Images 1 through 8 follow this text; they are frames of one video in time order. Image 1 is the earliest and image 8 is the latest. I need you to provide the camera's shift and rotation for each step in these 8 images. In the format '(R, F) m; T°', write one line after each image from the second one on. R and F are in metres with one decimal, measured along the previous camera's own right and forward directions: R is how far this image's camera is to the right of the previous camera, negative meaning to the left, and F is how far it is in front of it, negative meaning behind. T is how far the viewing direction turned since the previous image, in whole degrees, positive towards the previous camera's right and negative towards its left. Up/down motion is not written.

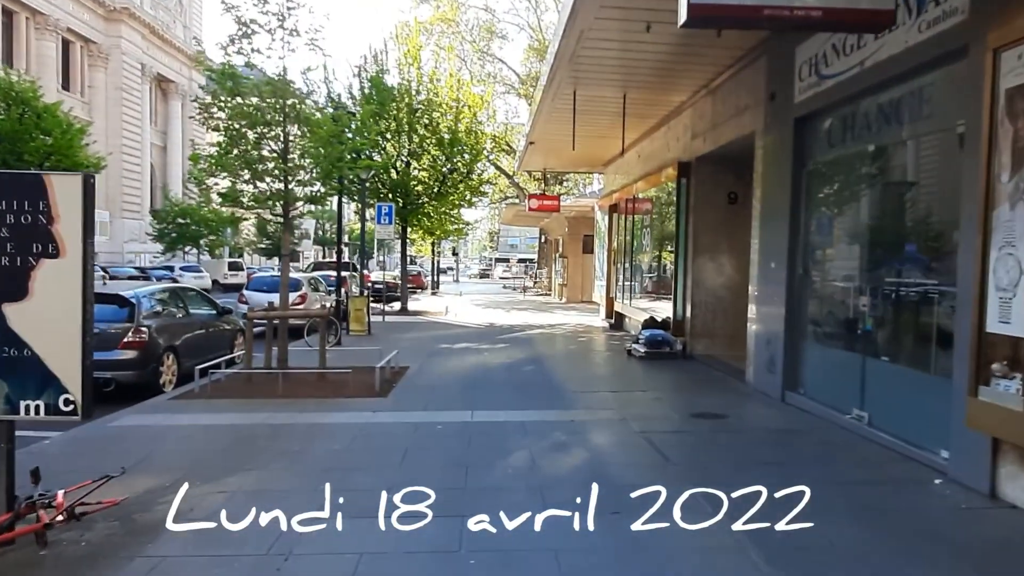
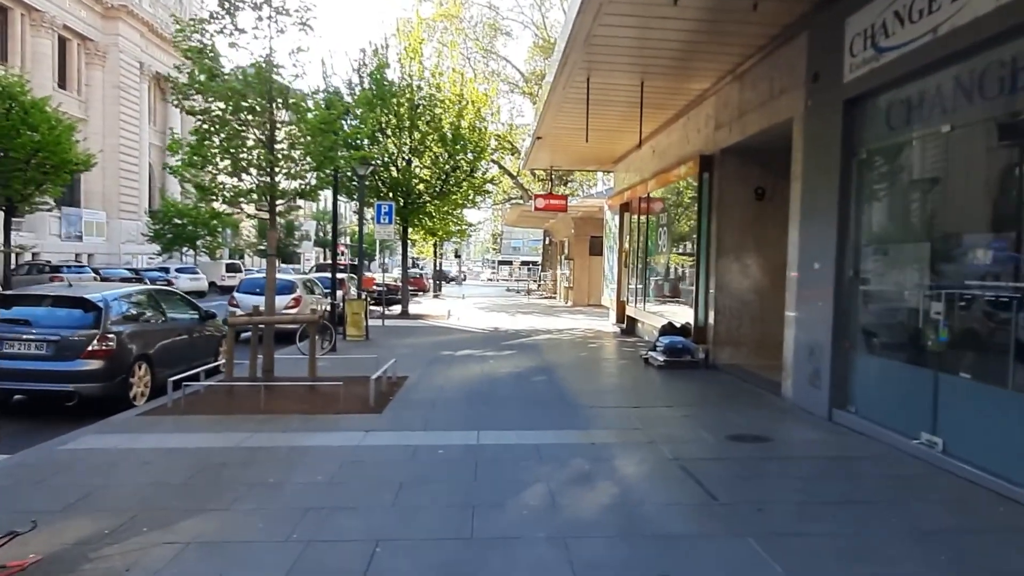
(-0.1, +1.1) m; 0°
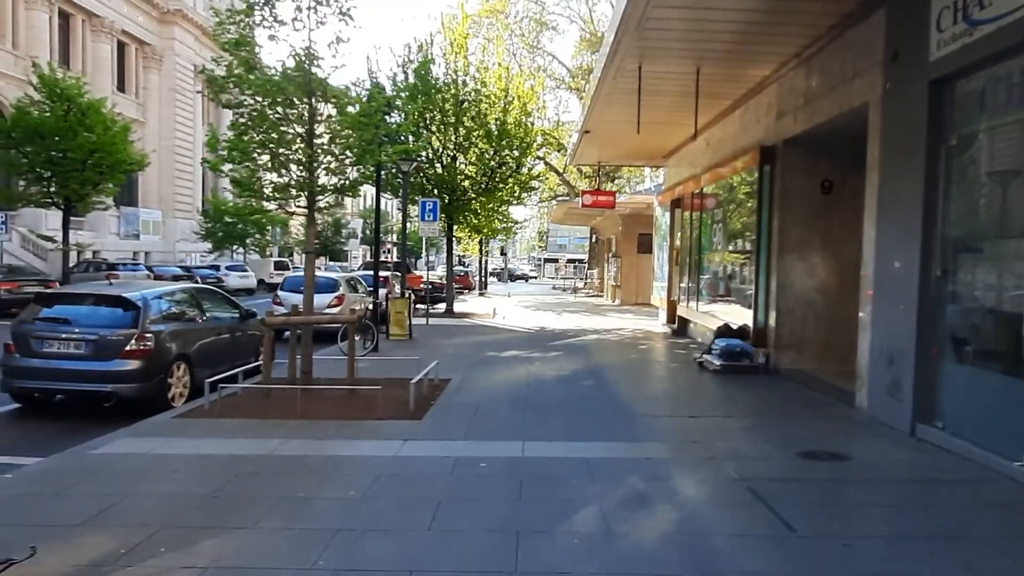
(0.0, +0.5) m; -4°
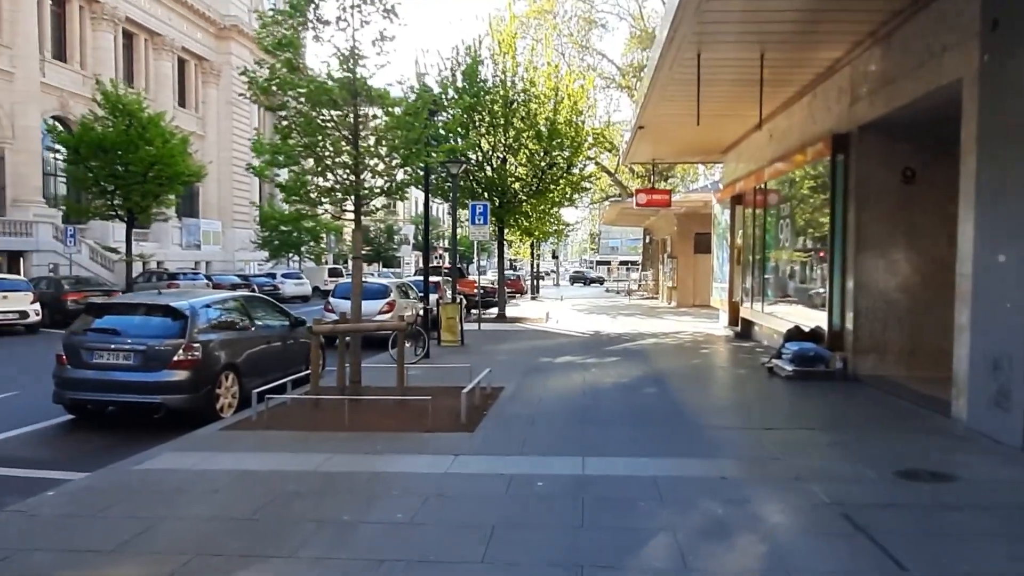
(0.0, +0.5) m; -4°
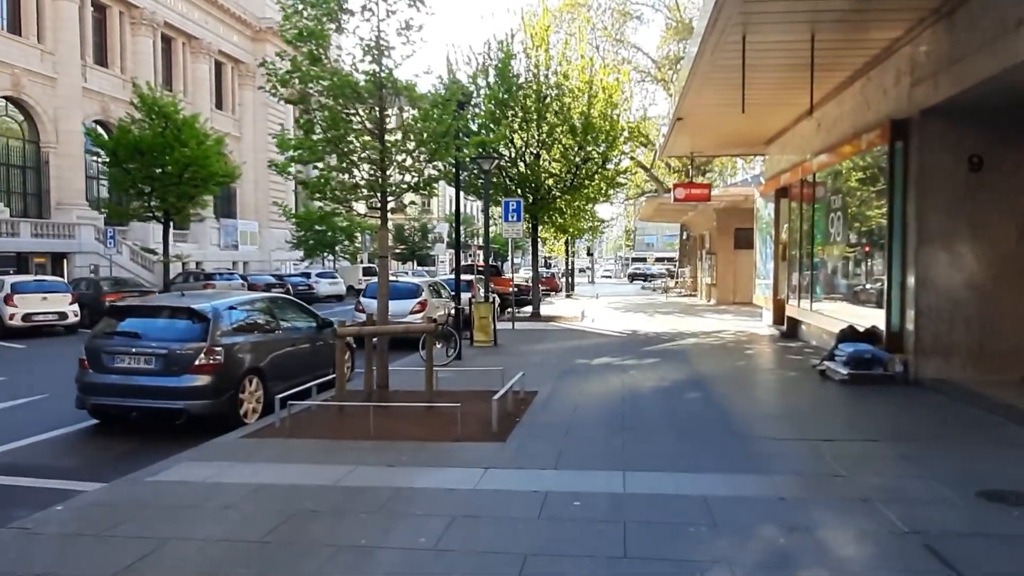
(0.0, +0.5) m; -3°
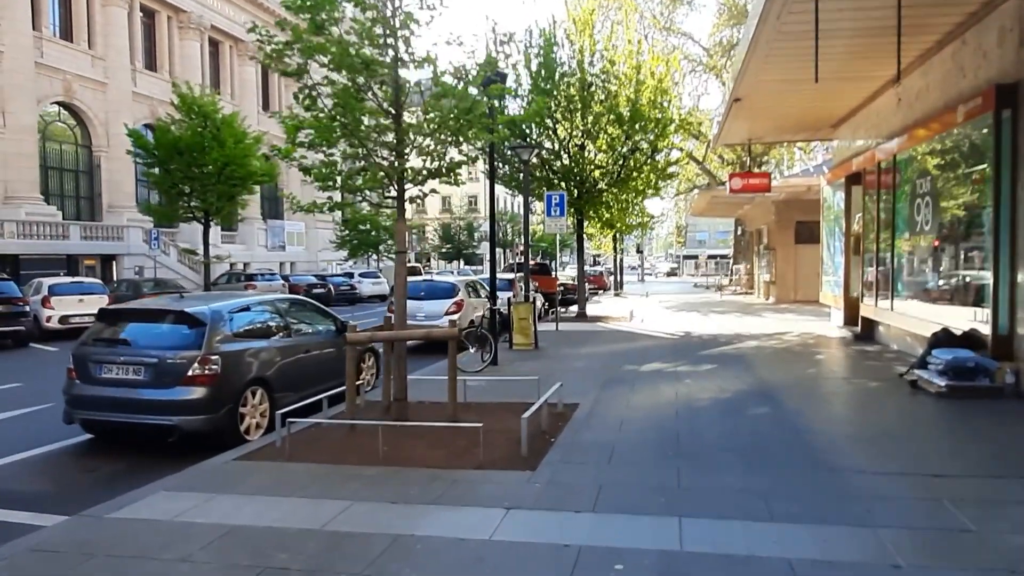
(+0.2, +1.2) m; -4°
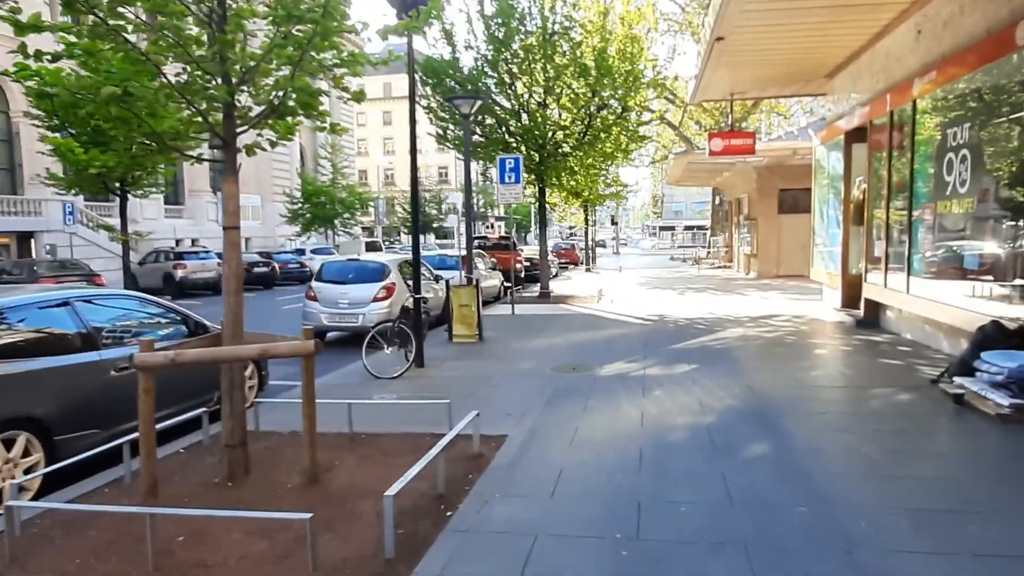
(+0.7, +2.6) m; +2°
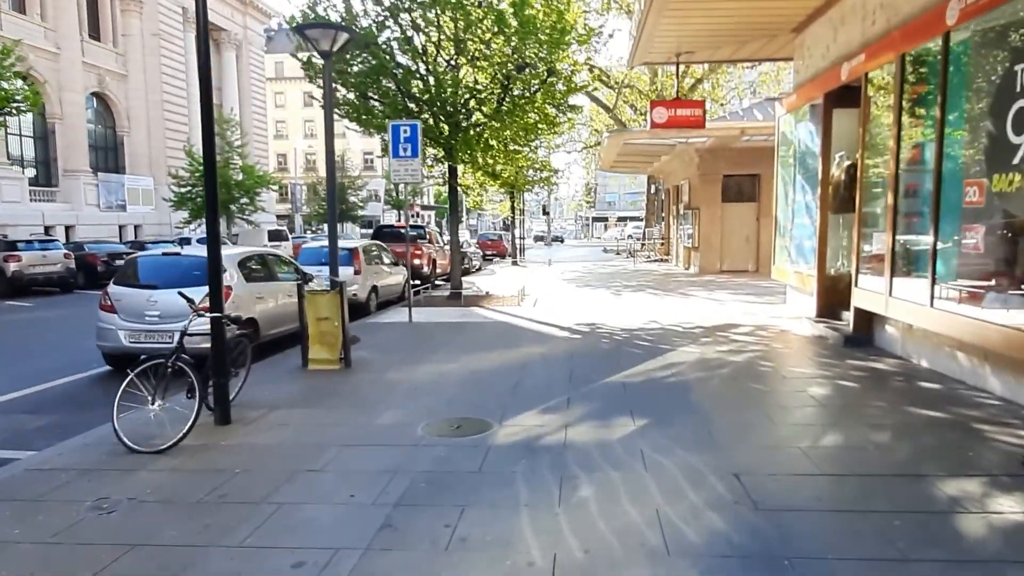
(+0.8, +3.5) m; +5°
